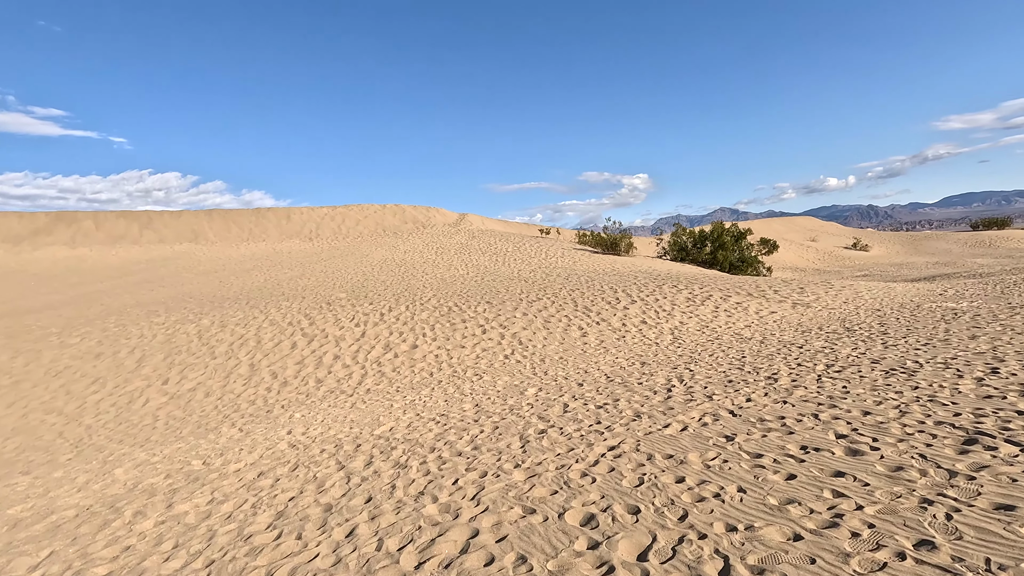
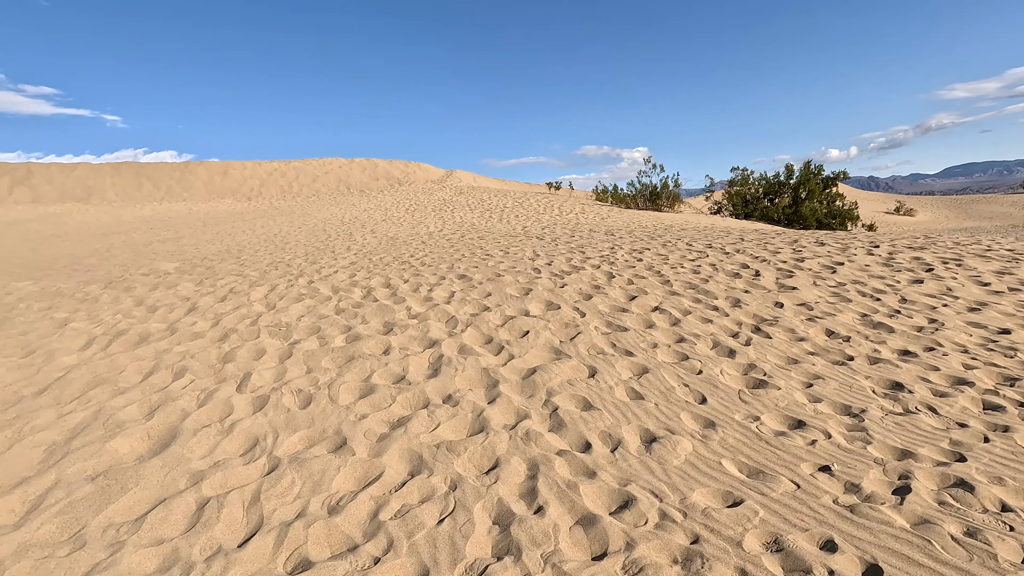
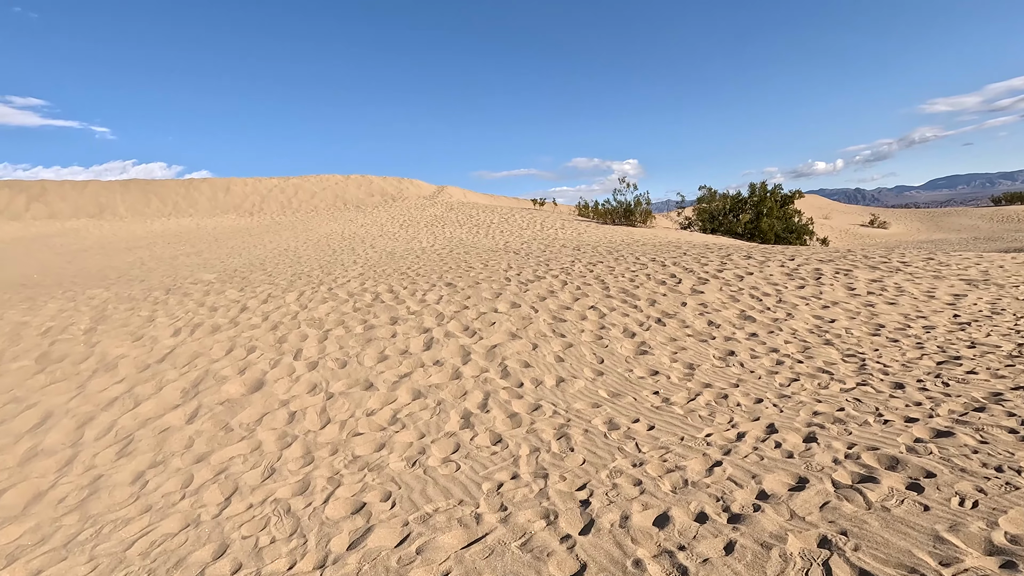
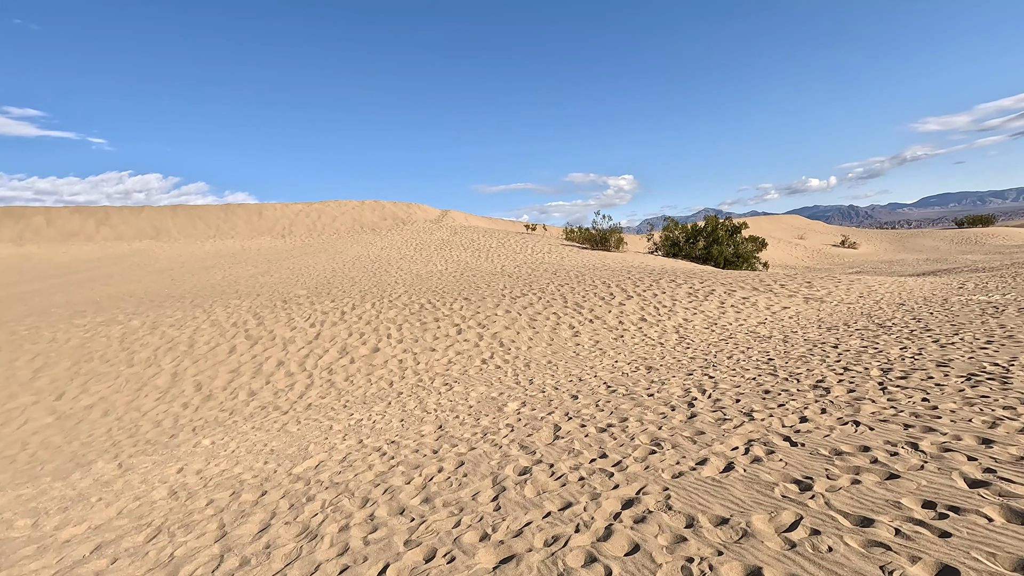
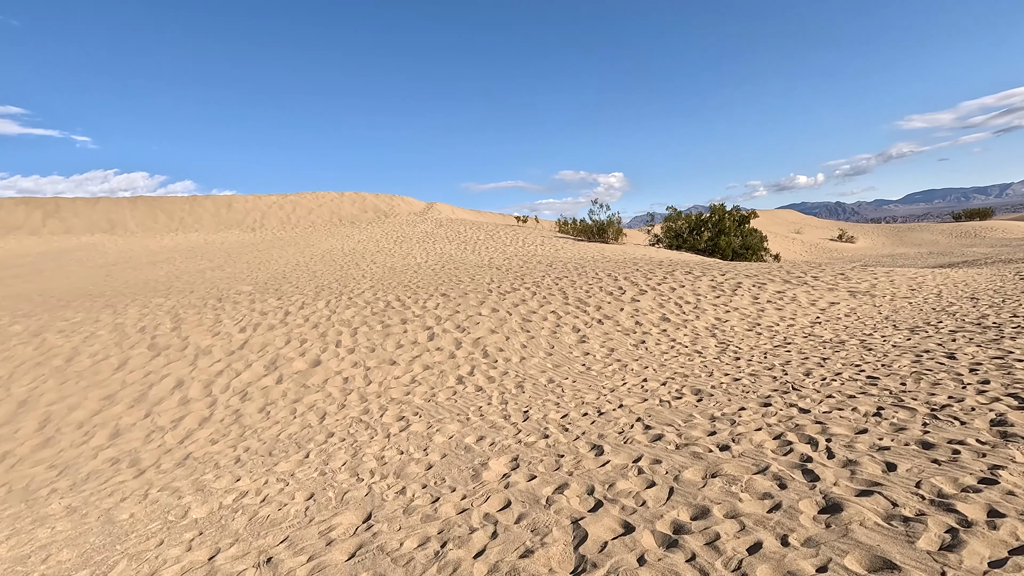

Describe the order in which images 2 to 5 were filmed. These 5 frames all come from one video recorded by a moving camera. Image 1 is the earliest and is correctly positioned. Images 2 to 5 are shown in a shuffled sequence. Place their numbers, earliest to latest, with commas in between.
4, 5, 3, 2
